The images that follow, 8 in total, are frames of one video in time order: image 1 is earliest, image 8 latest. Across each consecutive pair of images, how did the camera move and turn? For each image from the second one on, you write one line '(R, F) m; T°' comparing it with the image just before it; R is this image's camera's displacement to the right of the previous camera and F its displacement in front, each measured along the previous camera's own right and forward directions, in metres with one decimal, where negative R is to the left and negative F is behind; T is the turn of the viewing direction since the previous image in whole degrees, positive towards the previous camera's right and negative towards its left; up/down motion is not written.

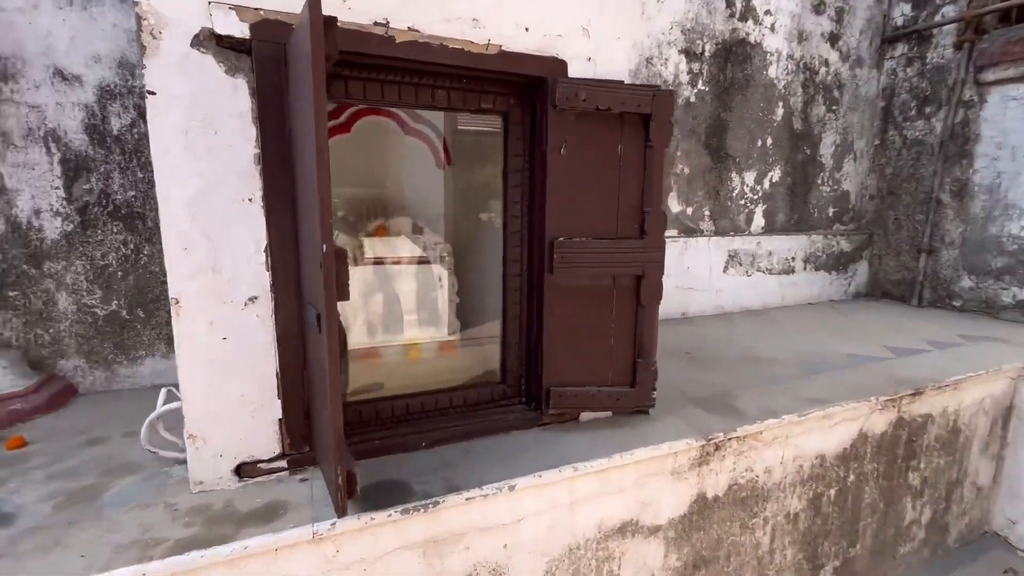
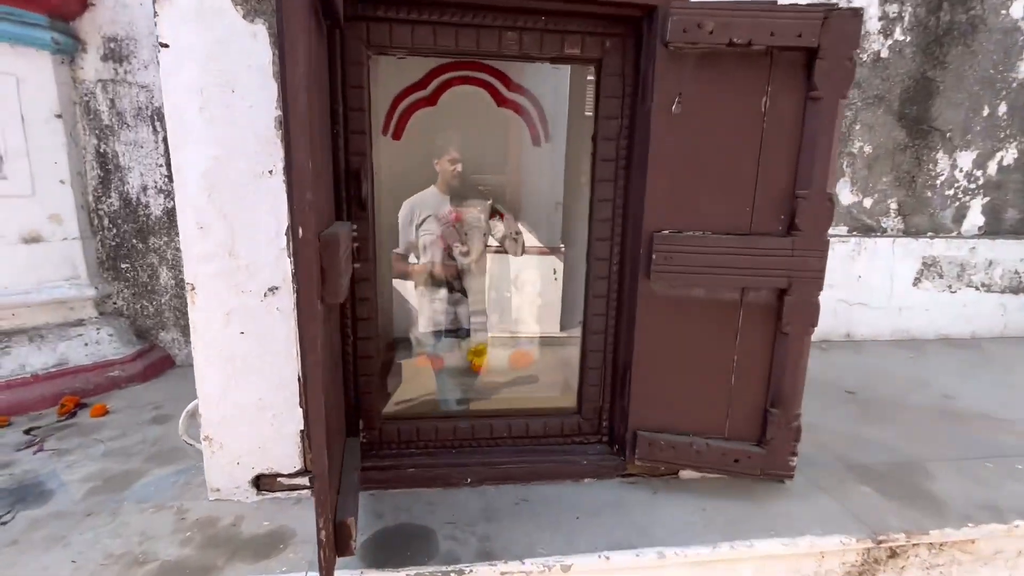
(+0.2, +0.5) m; -15°
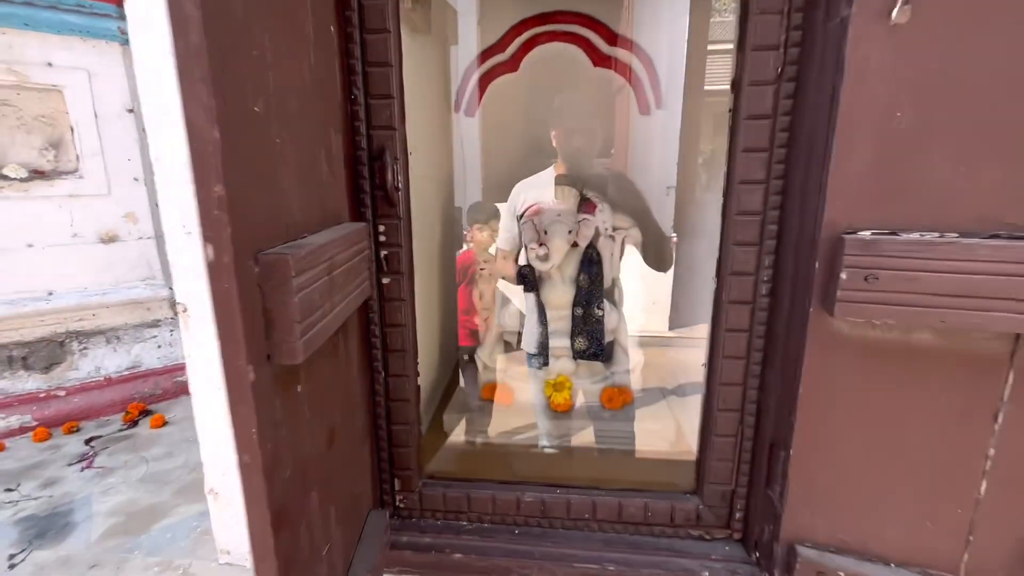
(0.0, +0.5) m; -12°
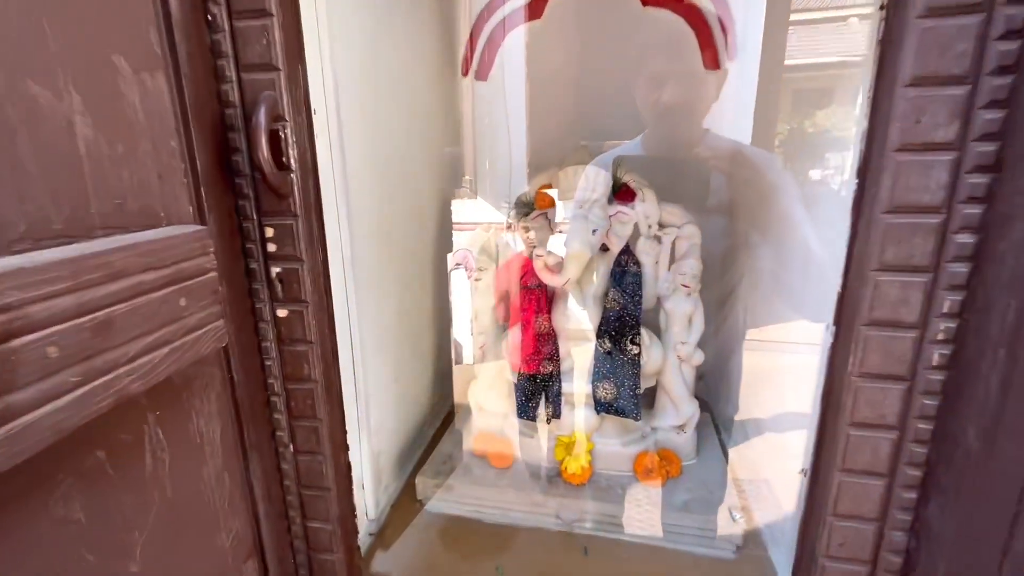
(+0.2, +0.5) m; -7°
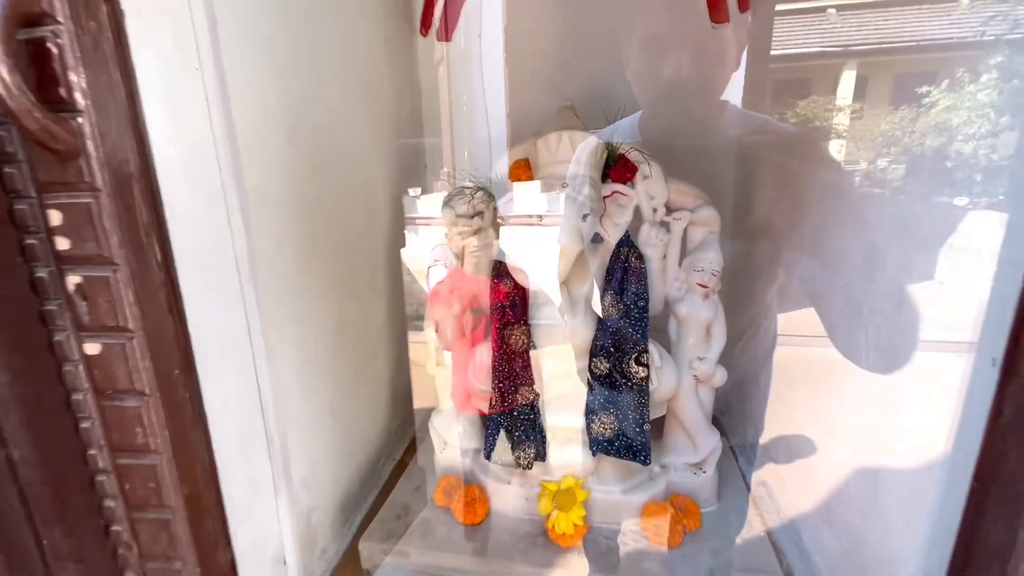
(0.0, +0.3) m; +2°
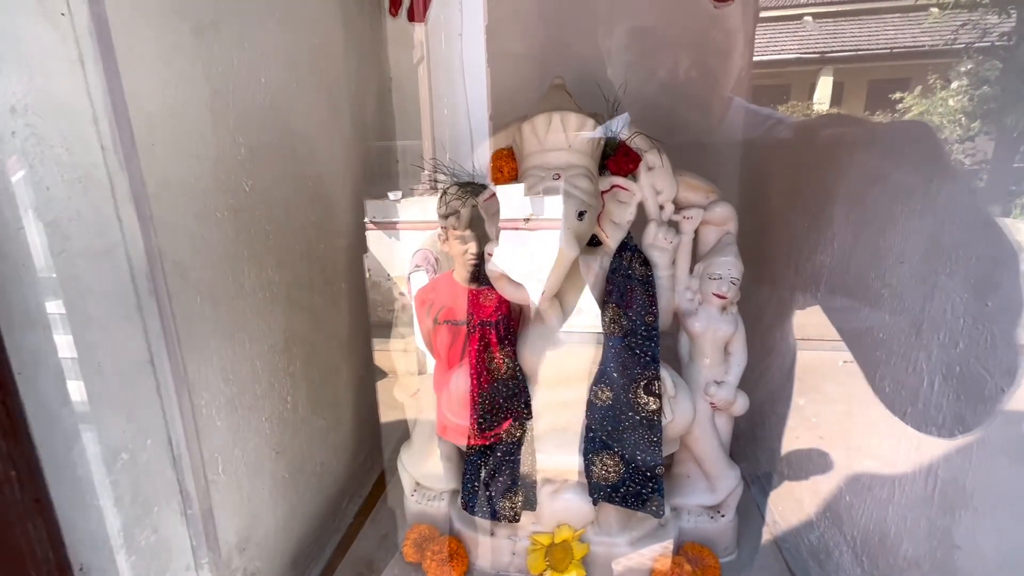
(0.0, +0.2) m; +2°
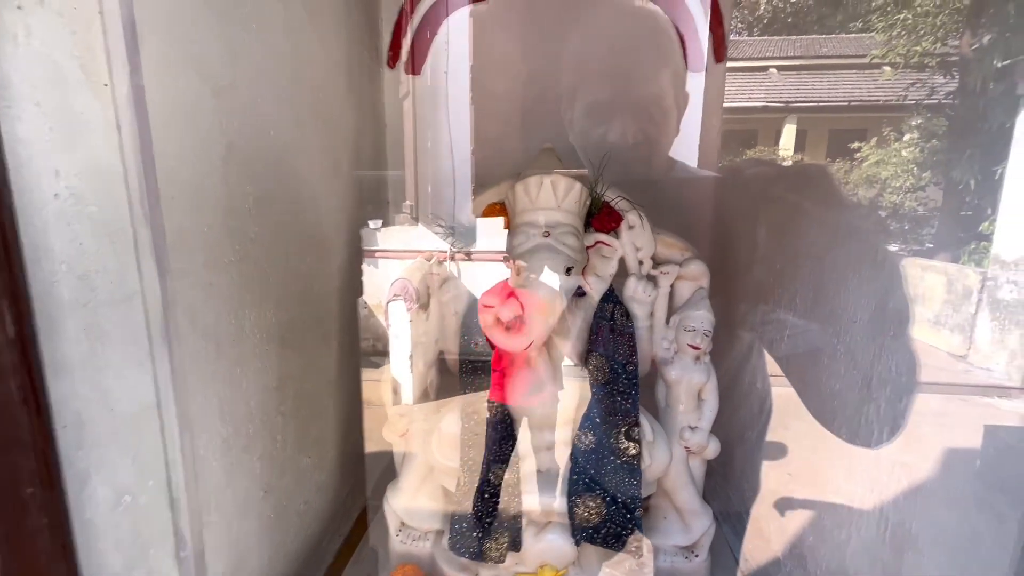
(0.0, -0.1) m; +3°
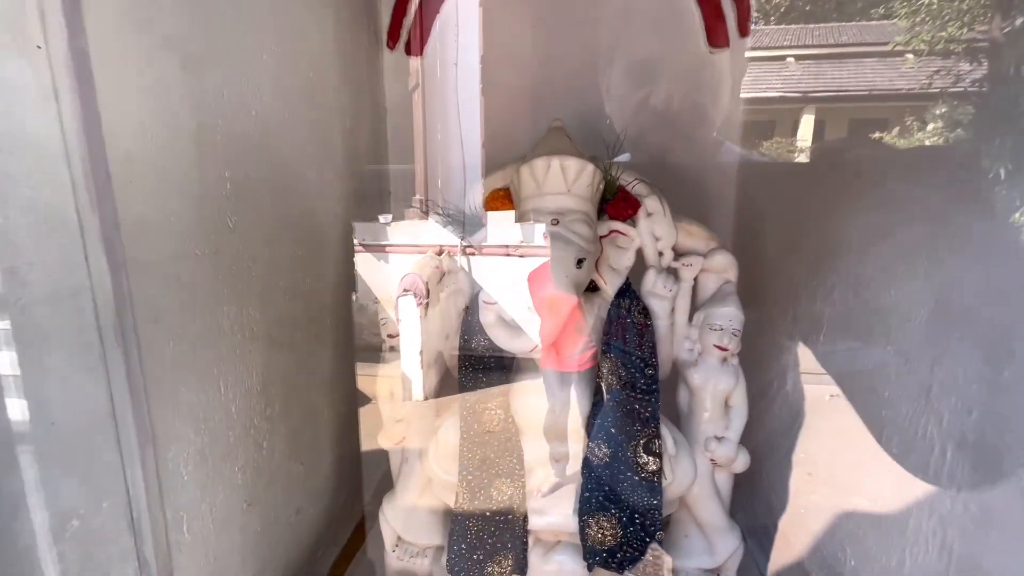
(0.0, +0.1) m; -1°
